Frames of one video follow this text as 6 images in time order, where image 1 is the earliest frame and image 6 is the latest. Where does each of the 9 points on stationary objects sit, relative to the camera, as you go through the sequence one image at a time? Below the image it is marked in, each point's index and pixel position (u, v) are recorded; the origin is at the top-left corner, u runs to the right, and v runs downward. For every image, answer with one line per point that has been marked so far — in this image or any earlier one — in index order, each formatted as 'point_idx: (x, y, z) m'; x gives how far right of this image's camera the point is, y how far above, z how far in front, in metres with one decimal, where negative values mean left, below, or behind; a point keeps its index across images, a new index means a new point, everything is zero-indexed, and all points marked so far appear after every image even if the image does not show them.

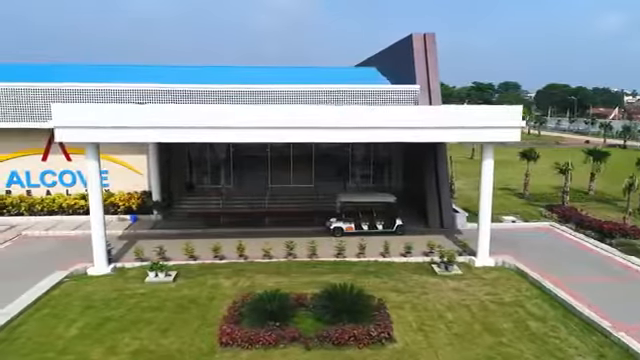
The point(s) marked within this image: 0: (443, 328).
0: (+1.2, -1.4, +8.9) m
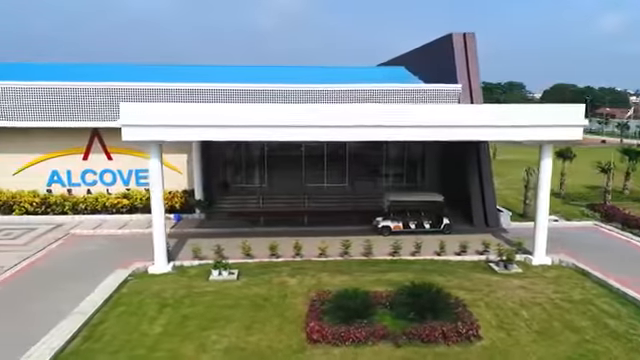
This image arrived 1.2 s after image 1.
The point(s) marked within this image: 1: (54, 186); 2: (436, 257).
0: (+2.0, -1.4, +9.0) m
1: (-5.4, -0.1, +18.8) m
2: (+1.6, -1.1, +13.0) m
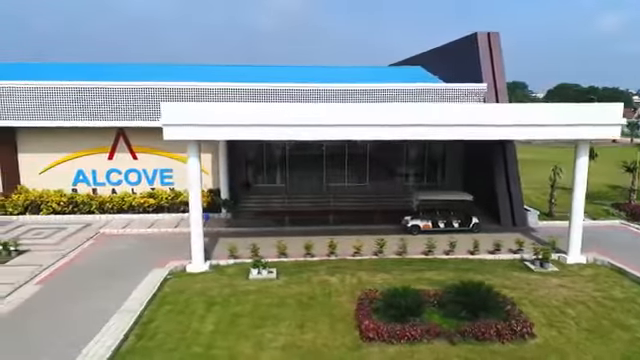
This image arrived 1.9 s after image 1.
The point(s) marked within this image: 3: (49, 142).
0: (+2.5, -1.4, +9.1) m
1: (-4.9, -0.1, +18.9) m
2: (+2.1, -1.1, +13.0) m
3: (-5.4, +0.8, +18.5) m
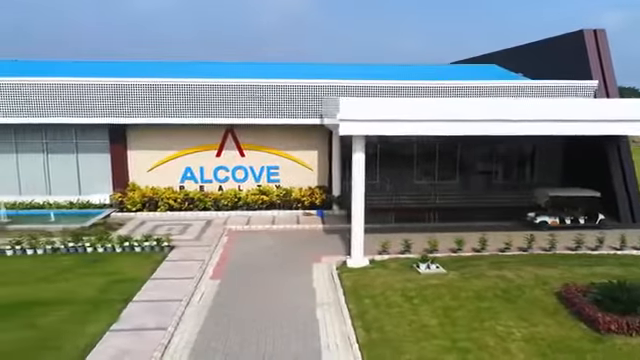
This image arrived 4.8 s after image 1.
0: (+4.6, -1.4, +9.1) m
1: (-2.7, -0.1, +19.0) m
2: (+4.3, -1.0, +13.1) m
3: (-3.3, +0.8, +18.6) m
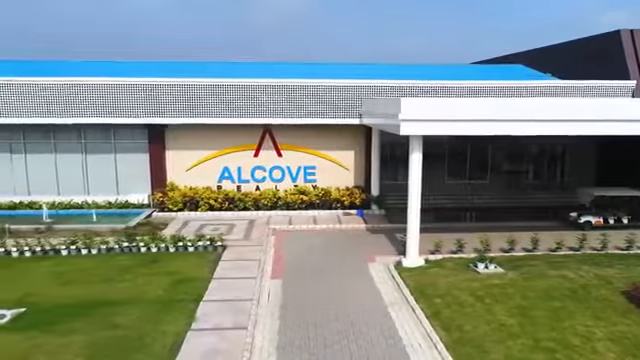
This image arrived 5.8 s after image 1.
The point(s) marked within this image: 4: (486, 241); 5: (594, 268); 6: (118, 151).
0: (+5.4, -1.4, +9.2) m
1: (-2.0, 0.0, +19.0) m
2: (+5.0, -1.0, +13.2) m
3: (-2.5, +0.8, +18.6) m
4: (+2.4, -0.9, +13.3) m
5: (+3.5, -1.1, +11.8) m
6: (-4.1, +0.6, +18.6) m
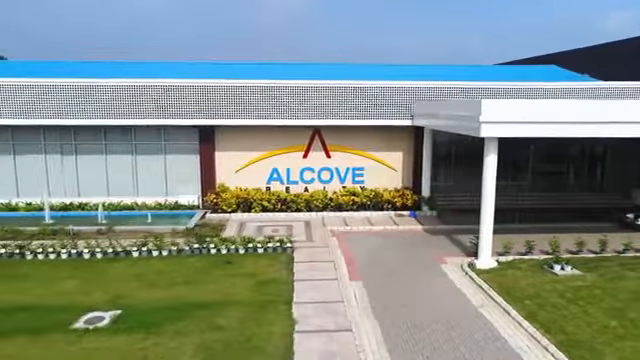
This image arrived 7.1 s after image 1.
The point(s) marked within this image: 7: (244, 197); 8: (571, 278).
0: (+6.4, -1.4, +9.2) m
1: (-1.0, -0.1, +19.0) m
2: (+6.0, -1.0, +13.2) m
3: (-1.5, +0.8, +18.7) m
4: (+3.4, -0.9, +13.3) m
5: (+4.5, -1.1, +11.8) m
6: (-3.1, +0.6, +18.7) m
7: (-1.5, -0.3, +17.8) m
8: (+3.1, -1.2, +11.4) m
